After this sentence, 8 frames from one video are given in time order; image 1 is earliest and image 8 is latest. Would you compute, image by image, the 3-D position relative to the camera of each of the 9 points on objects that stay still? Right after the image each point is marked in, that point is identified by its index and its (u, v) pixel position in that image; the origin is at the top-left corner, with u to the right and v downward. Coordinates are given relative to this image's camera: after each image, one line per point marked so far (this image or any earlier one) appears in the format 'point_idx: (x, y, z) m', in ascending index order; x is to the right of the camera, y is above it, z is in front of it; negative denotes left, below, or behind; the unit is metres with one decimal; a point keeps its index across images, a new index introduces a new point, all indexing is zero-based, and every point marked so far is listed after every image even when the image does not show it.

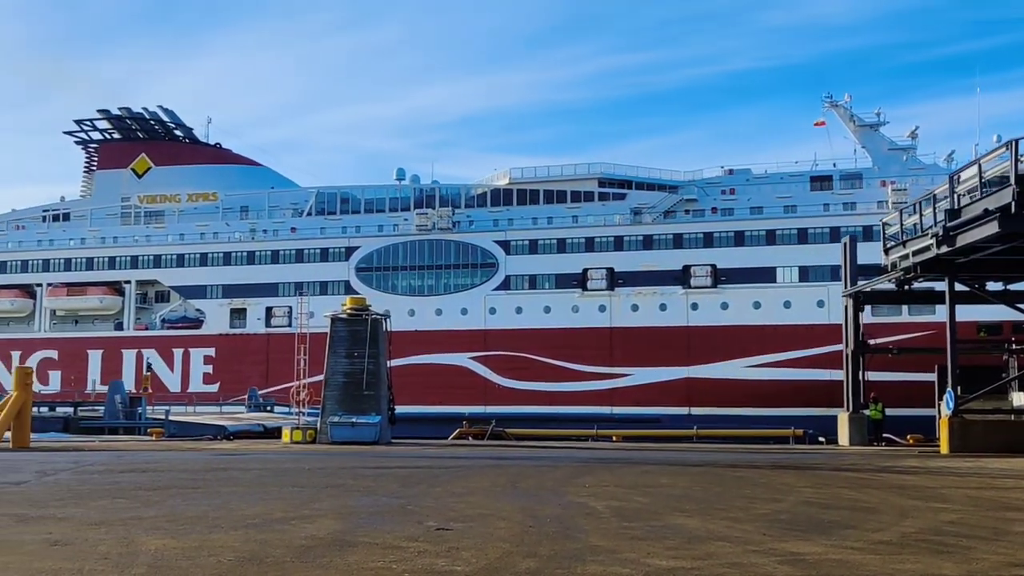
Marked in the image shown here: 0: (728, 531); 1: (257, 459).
0: (+2.5, -2.9, +10.5) m
1: (-3.5, -2.4, +12.3) m
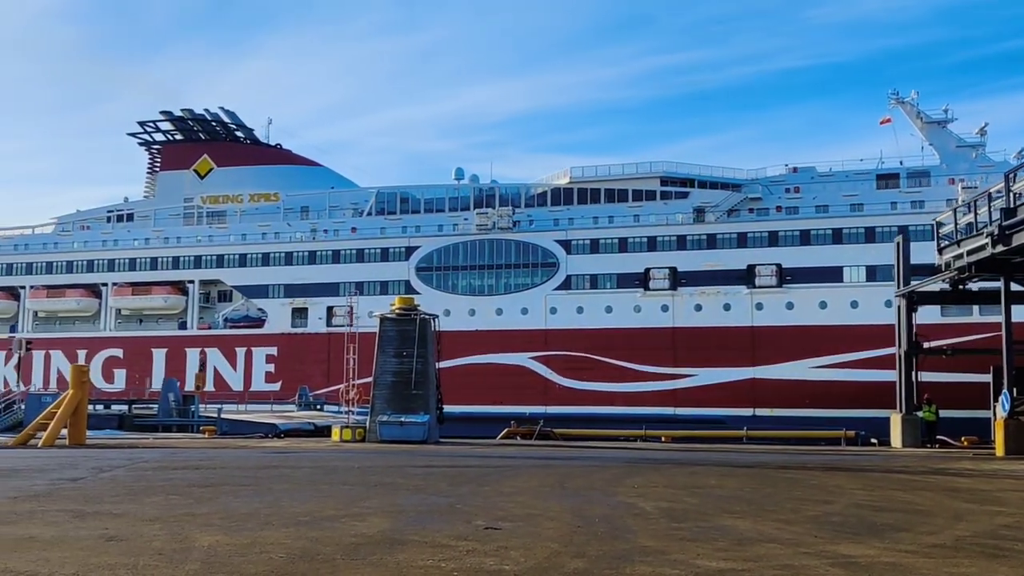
0: (+3.1, -2.9, +10.3) m
1: (-2.8, -2.4, +12.4) m
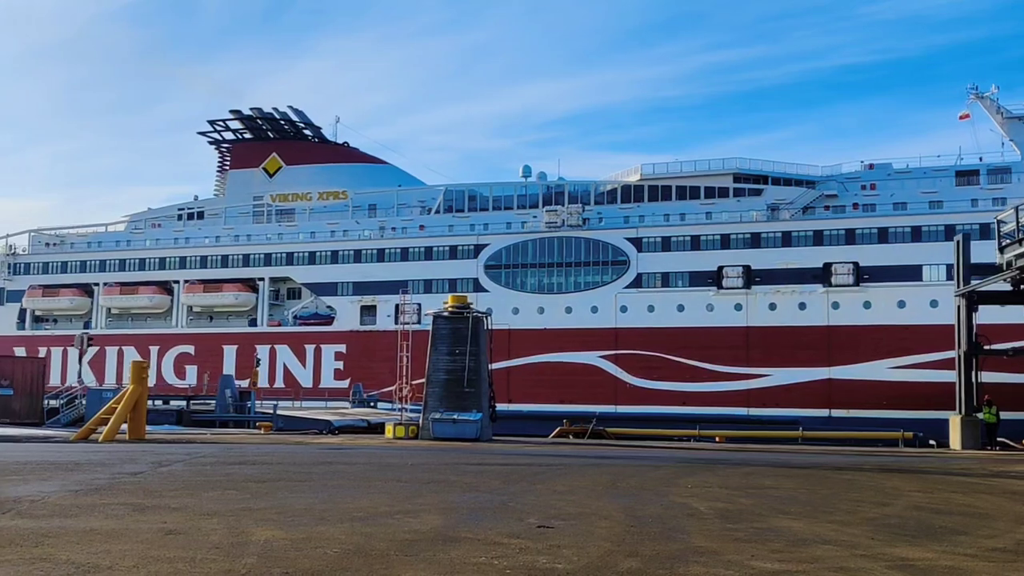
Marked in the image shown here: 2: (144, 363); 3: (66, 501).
0: (+3.8, -2.9, +10.2) m
1: (-2.1, -2.4, +12.5) m
2: (-5.6, -1.2, +13.4) m
3: (-5.5, -2.6, +10.6) m
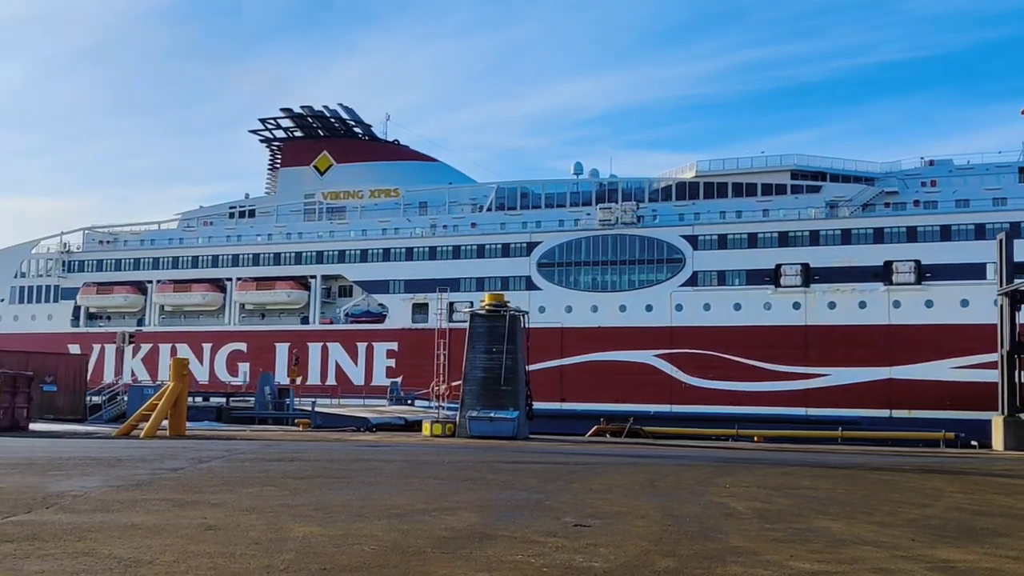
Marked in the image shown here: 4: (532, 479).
0: (+4.2, -2.9, +10.1) m
1: (-1.6, -2.4, +12.5) m
2: (-5.1, -1.1, +13.5) m
3: (-5.0, -2.6, +10.7) m
4: (+0.3, -2.6, +11.7) m
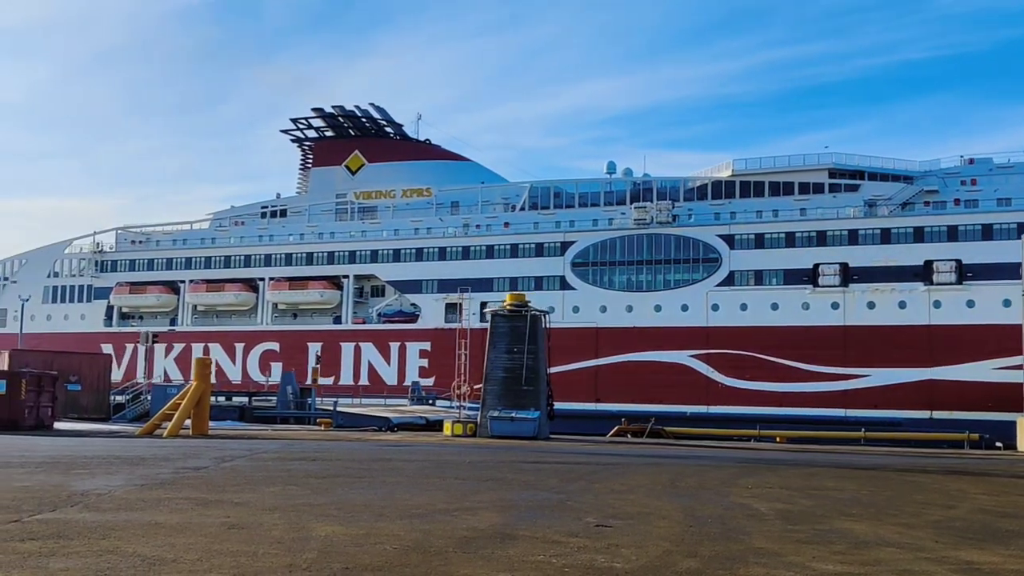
0: (+4.5, -2.9, +10.1) m
1: (-1.3, -2.4, +12.5) m
2: (-4.8, -1.1, +13.5) m
3: (-4.7, -2.6, +10.8) m
4: (+0.6, -2.6, +11.7) m
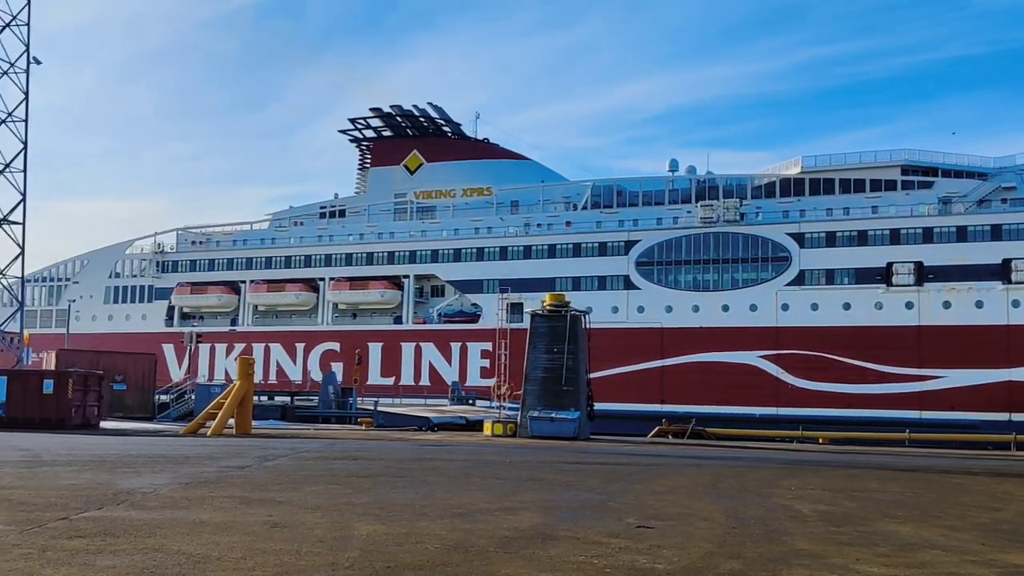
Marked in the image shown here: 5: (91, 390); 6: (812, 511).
0: (+5.0, -2.9, +10.0) m
1: (-0.8, -2.4, +12.6) m
2: (-4.2, -1.1, +13.6) m
3: (-4.2, -2.6, +10.8) m
4: (+1.1, -2.6, +11.7) m
5: (-9.8, -2.3, +19.9) m
6: (+3.7, -2.8, +10.8) m
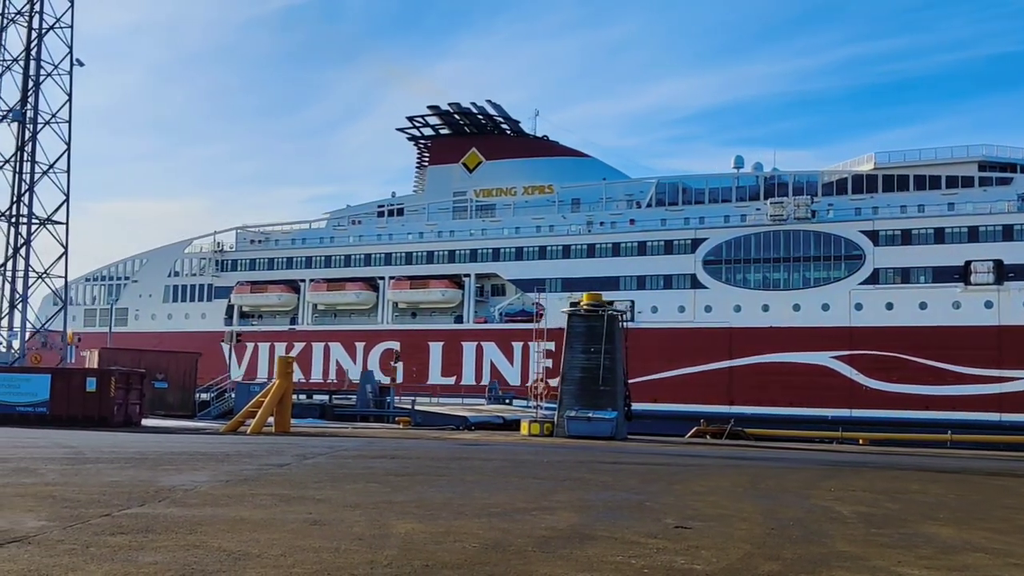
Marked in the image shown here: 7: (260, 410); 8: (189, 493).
0: (+5.4, -2.9, +9.9) m
1: (-0.3, -2.4, +12.6) m
2: (-3.7, -1.1, +13.7) m
3: (-3.7, -2.6, +10.9) m
4: (+1.6, -2.6, +11.6) m
5: (-9.1, -2.3, +20.1) m
6: (+4.2, -2.8, +10.7) m
7: (-4.3, -2.0, +14.0) m
8: (-4.0, -2.6, +10.8) m
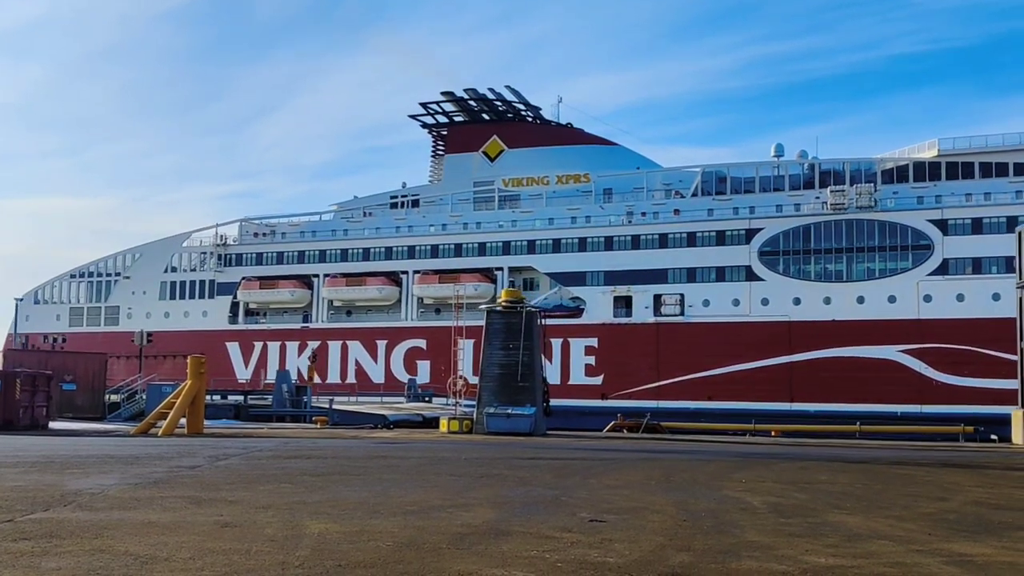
0: (+4.4, -2.8, +10.1) m
1: (-1.4, -2.3, +12.5) m
2: (-4.9, -1.1, +13.5) m
3: (-4.8, -2.6, +10.8) m
4: (+0.5, -2.5, +11.7) m
5: (-10.6, -2.3, +19.7) m
6: (+3.1, -2.7, +10.9) m
7: (-5.5, -2.0, +13.7) m
8: (-5.1, -2.6, +10.6) m
